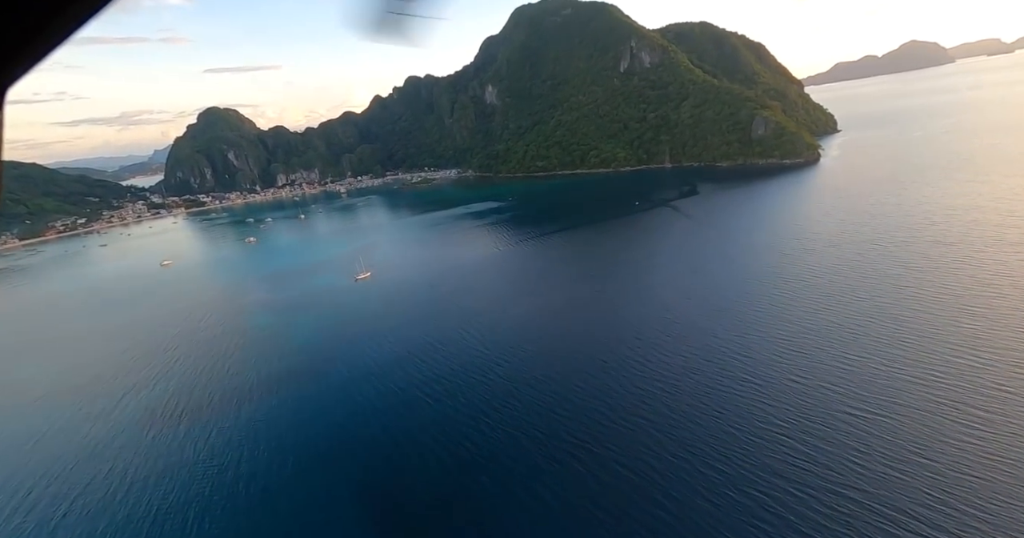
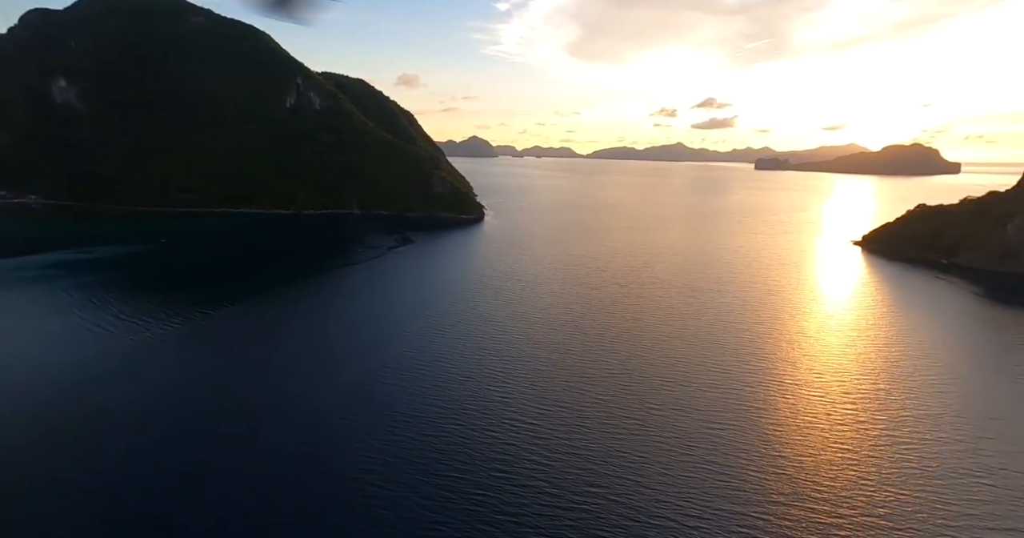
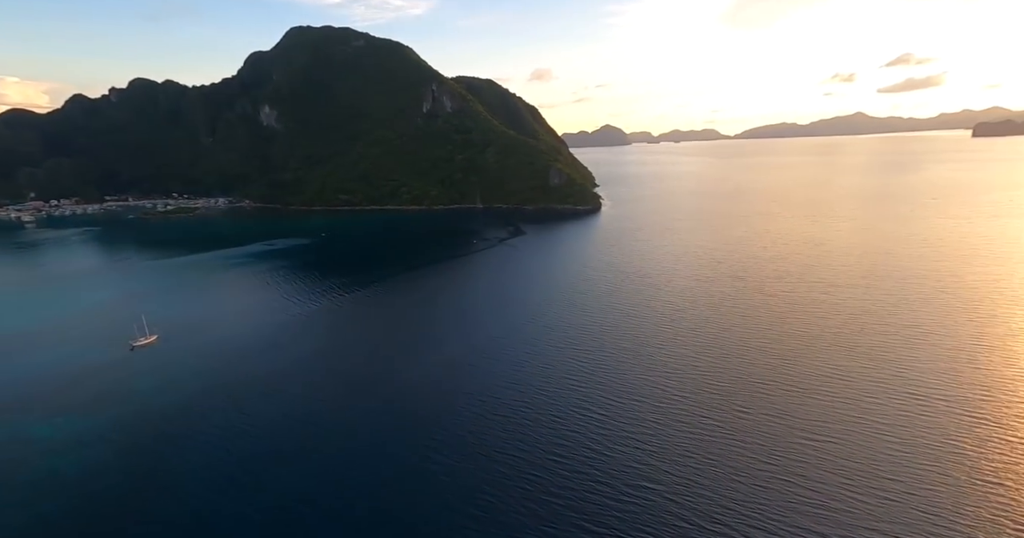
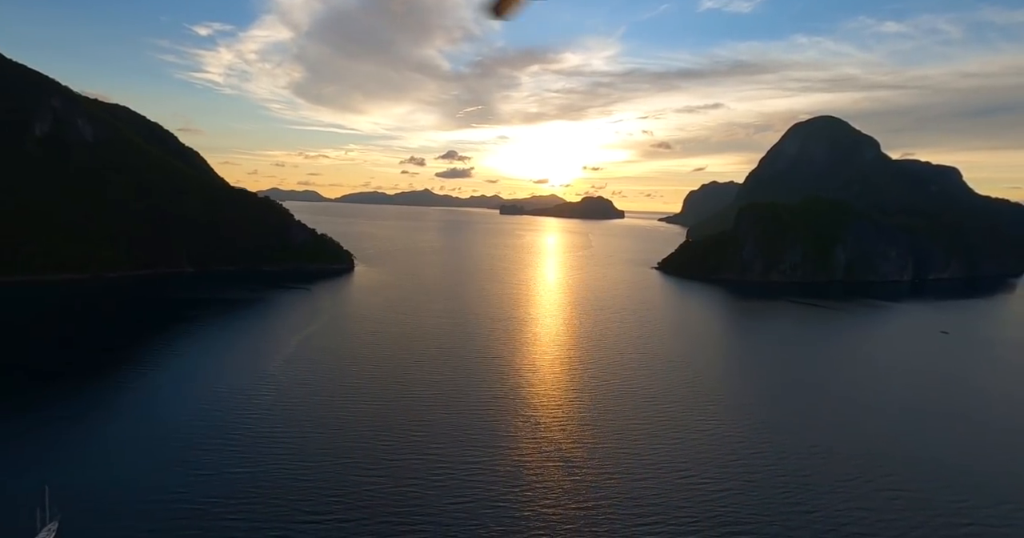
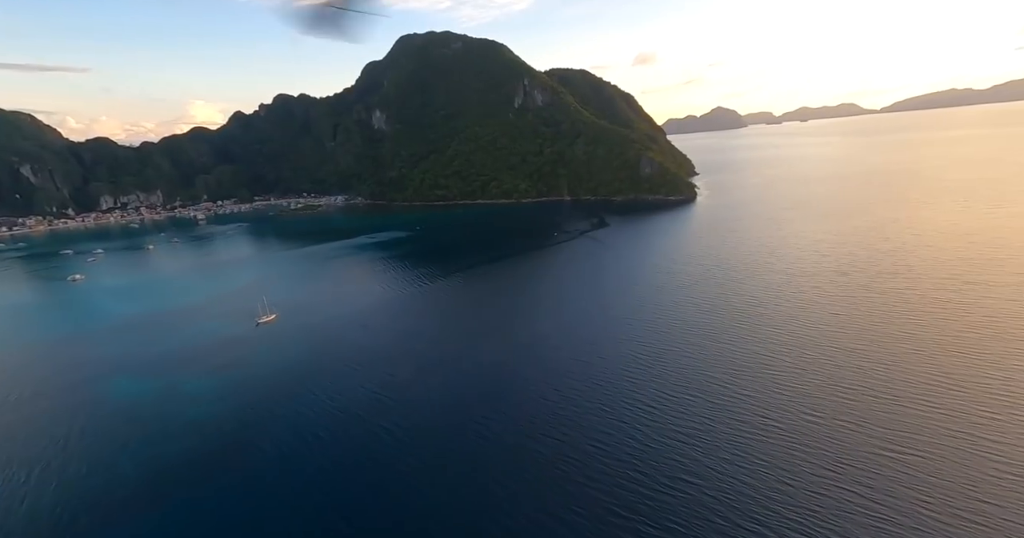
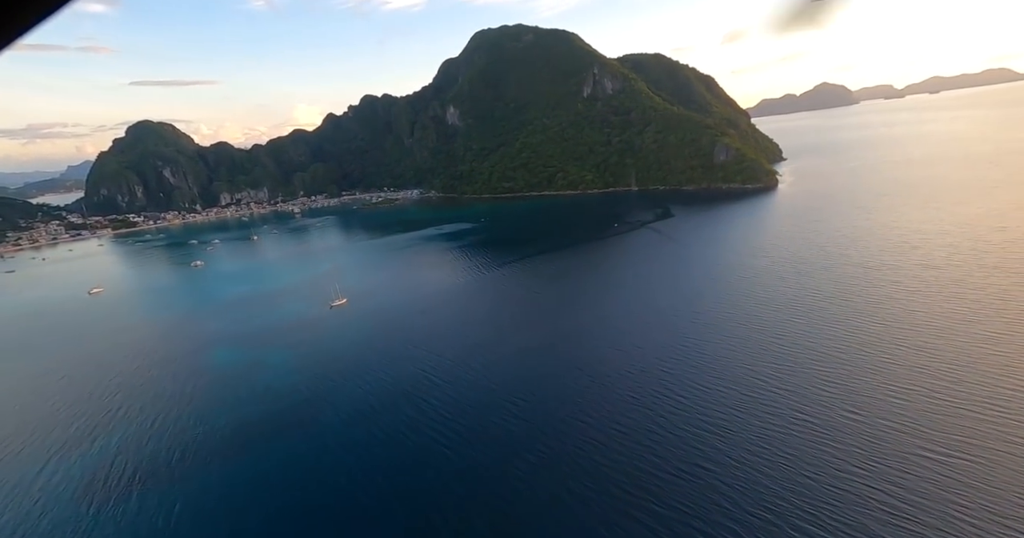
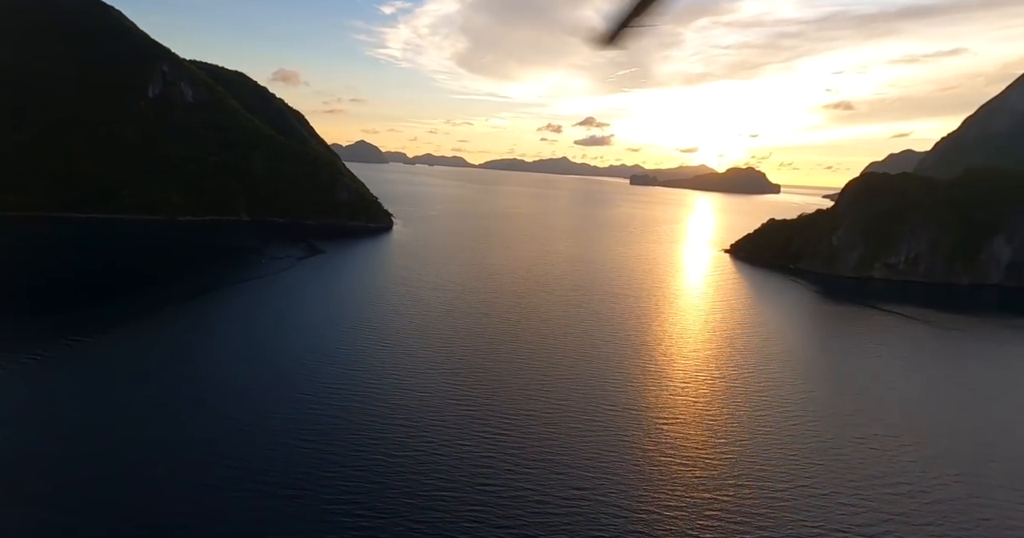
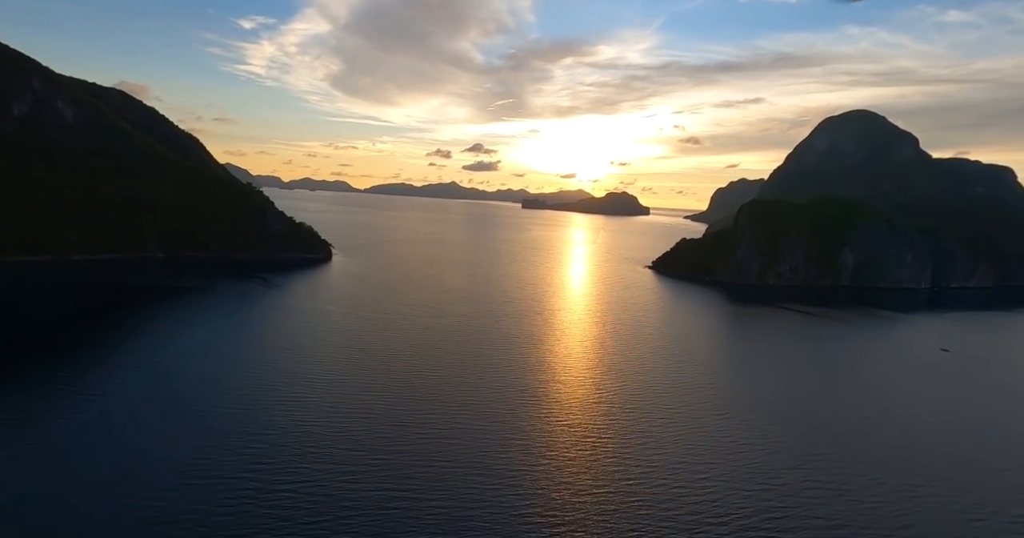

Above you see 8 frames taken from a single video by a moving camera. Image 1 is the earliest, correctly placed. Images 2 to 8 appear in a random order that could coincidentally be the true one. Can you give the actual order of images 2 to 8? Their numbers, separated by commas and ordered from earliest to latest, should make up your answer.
6, 5, 3, 2, 7, 8, 4
